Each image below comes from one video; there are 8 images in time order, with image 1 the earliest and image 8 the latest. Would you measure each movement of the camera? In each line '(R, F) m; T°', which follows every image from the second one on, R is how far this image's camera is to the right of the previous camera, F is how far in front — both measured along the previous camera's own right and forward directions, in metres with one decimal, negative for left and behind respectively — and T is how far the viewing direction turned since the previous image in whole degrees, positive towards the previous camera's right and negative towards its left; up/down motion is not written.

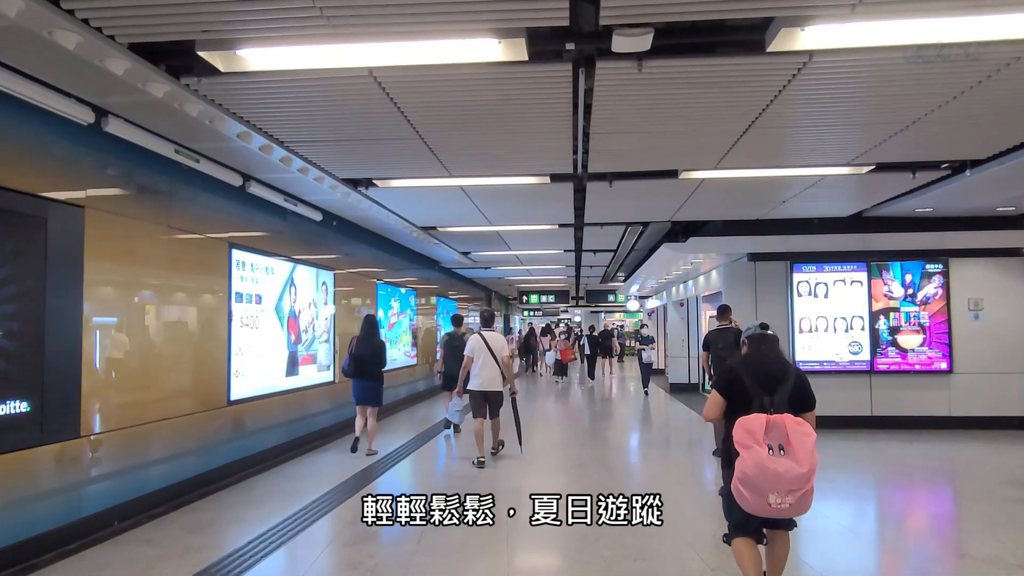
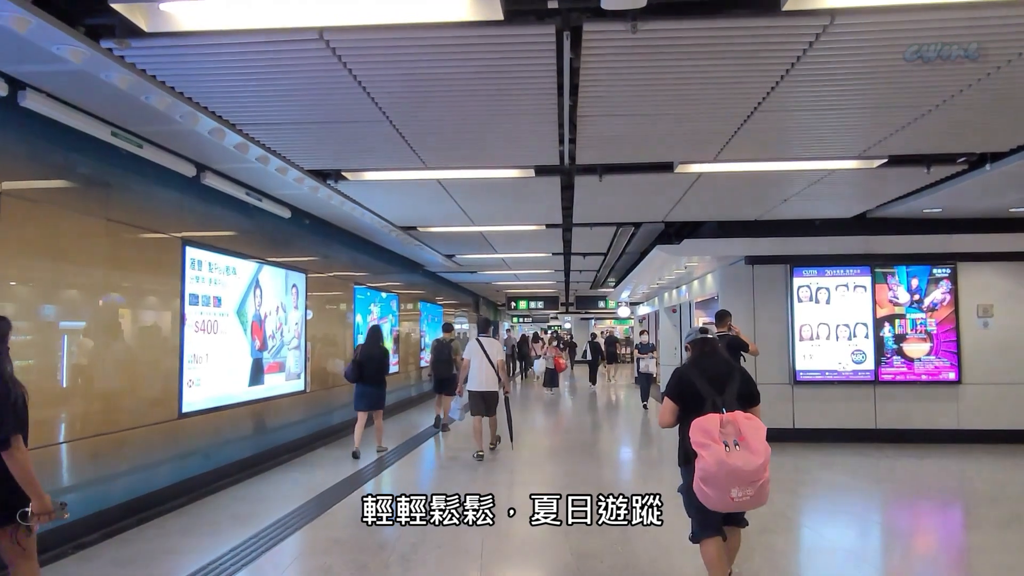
(+0.1, +0.5) m; +1°
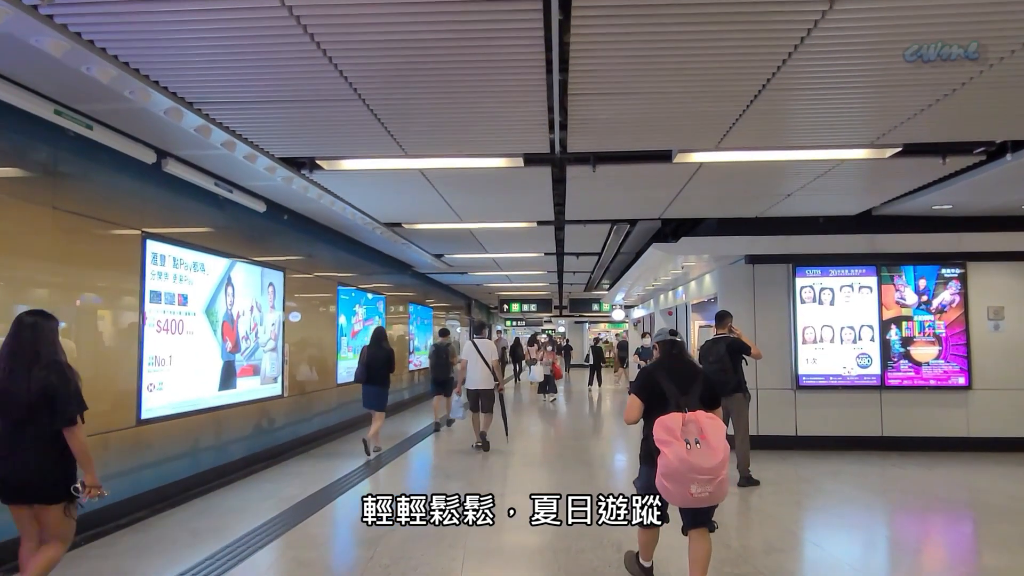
(+0.1, +0.4) m; +1°
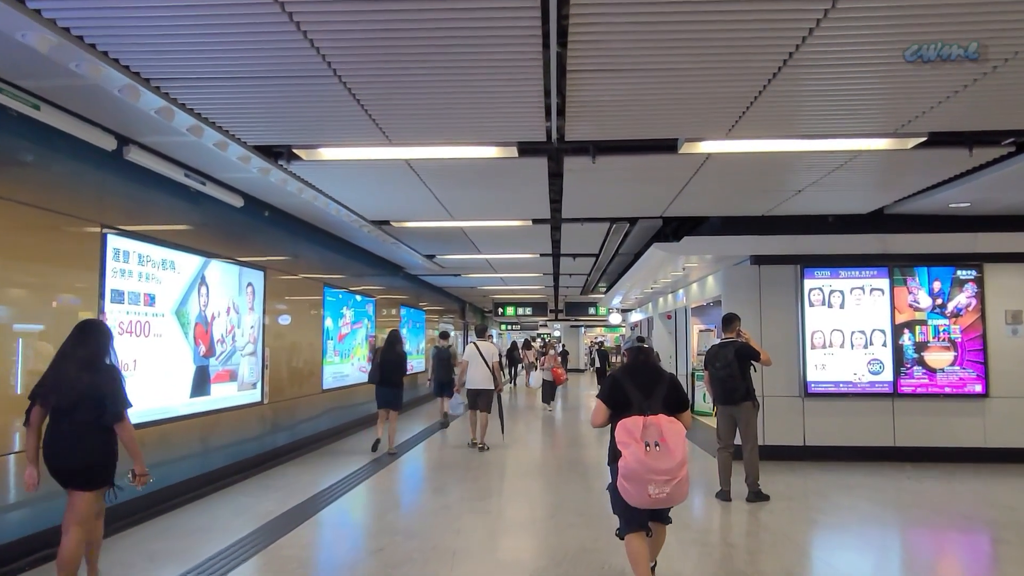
(0.0, +0.4) m; 0°
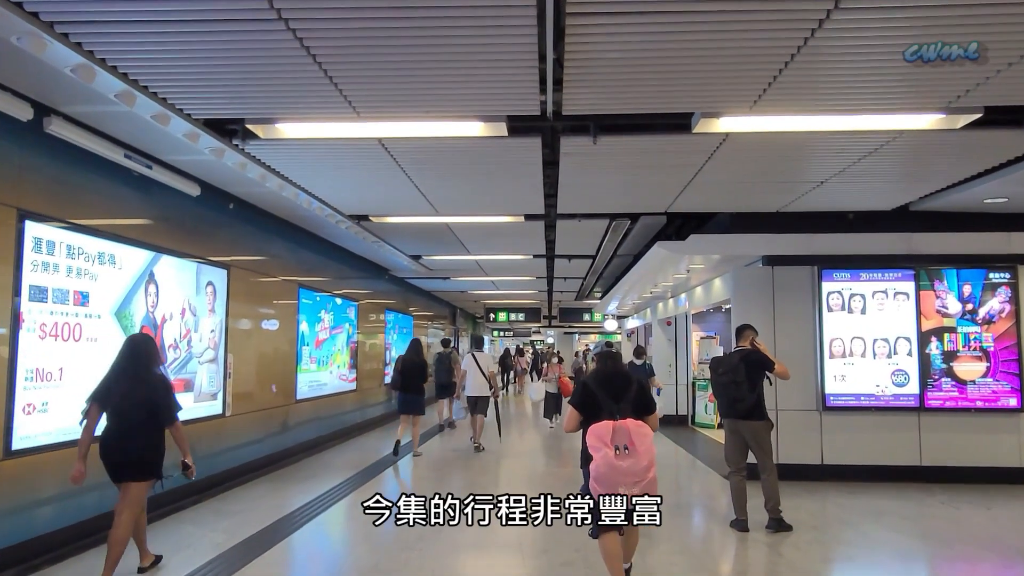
(0.0, +0.6) m; +1°
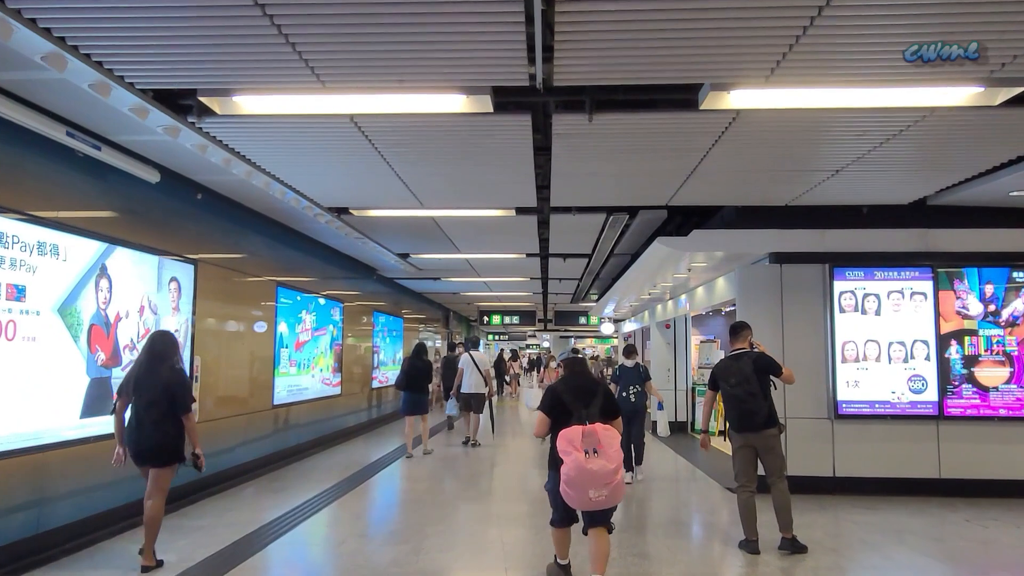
(+0.1, +0.4) m; 0°
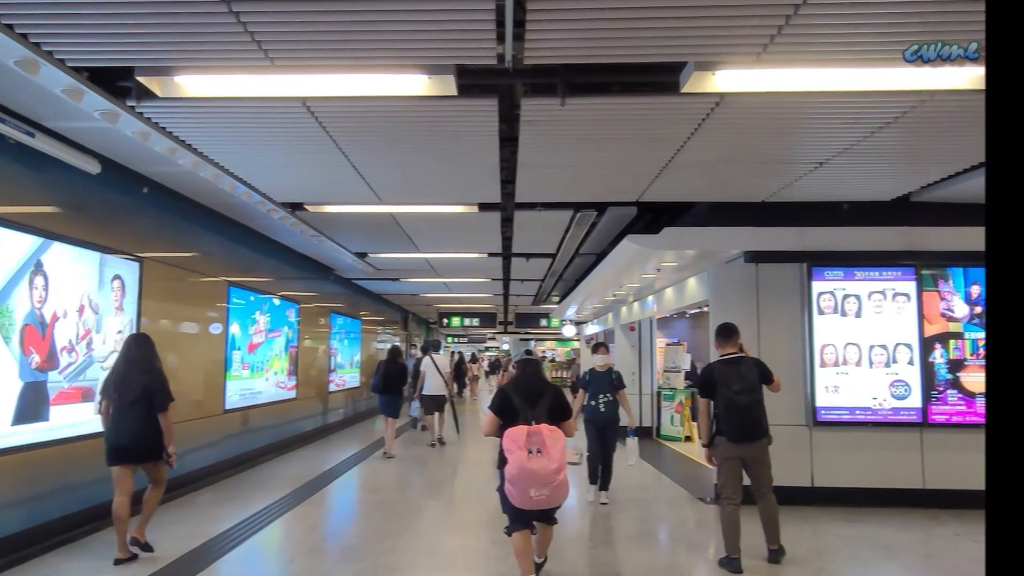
(+0.1, +0.3) m; +2°
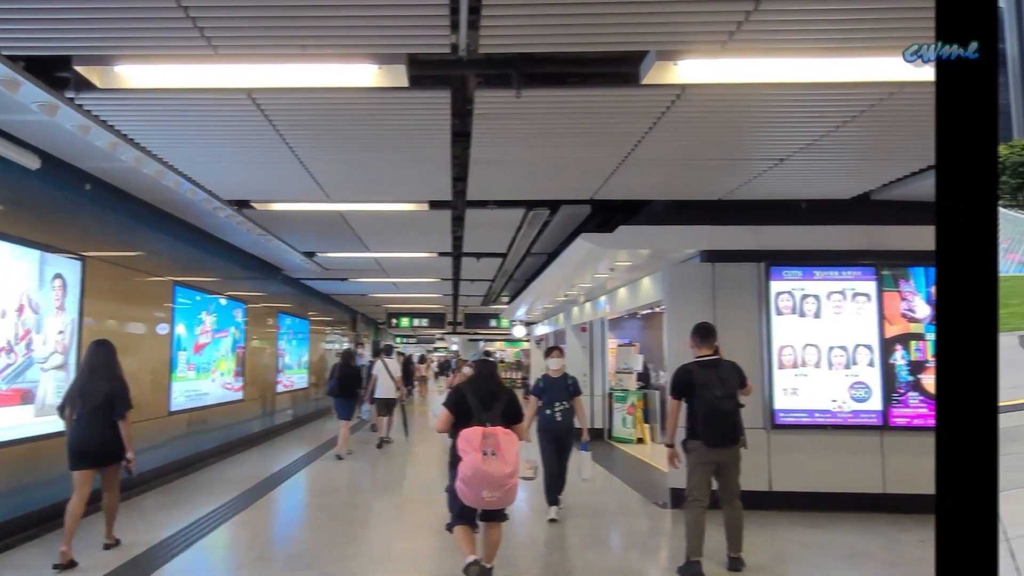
(+0.2, +0.1) m; +1°
